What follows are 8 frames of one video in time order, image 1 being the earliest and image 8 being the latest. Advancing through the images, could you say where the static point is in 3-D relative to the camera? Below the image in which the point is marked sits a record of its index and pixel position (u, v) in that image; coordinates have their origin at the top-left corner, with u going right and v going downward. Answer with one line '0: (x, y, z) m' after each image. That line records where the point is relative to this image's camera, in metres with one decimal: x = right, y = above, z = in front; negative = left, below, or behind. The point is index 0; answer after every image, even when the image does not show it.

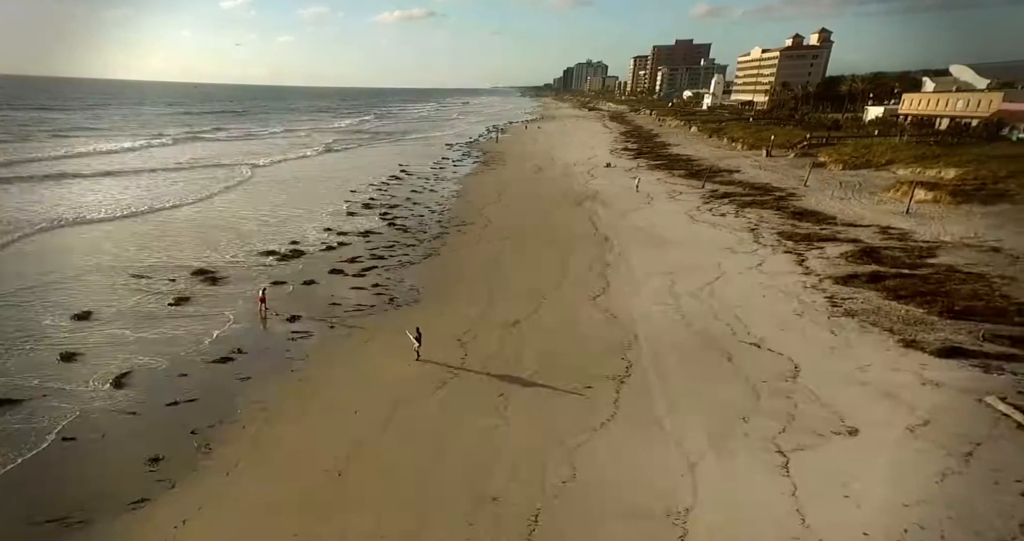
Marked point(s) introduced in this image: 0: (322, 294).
0: (-5.8, -0.8, +19.0) m
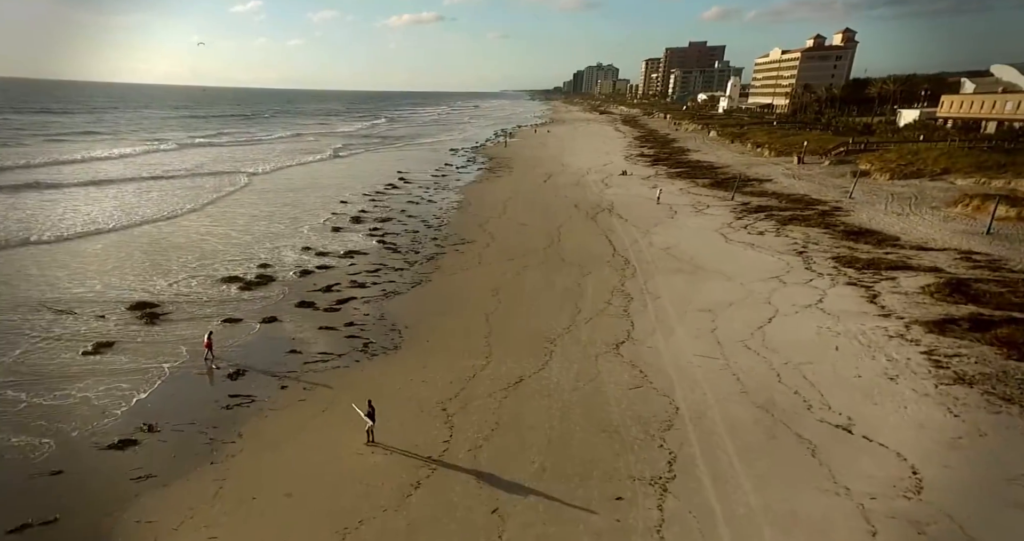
0: (-5.8, -1.7, +15.5) m
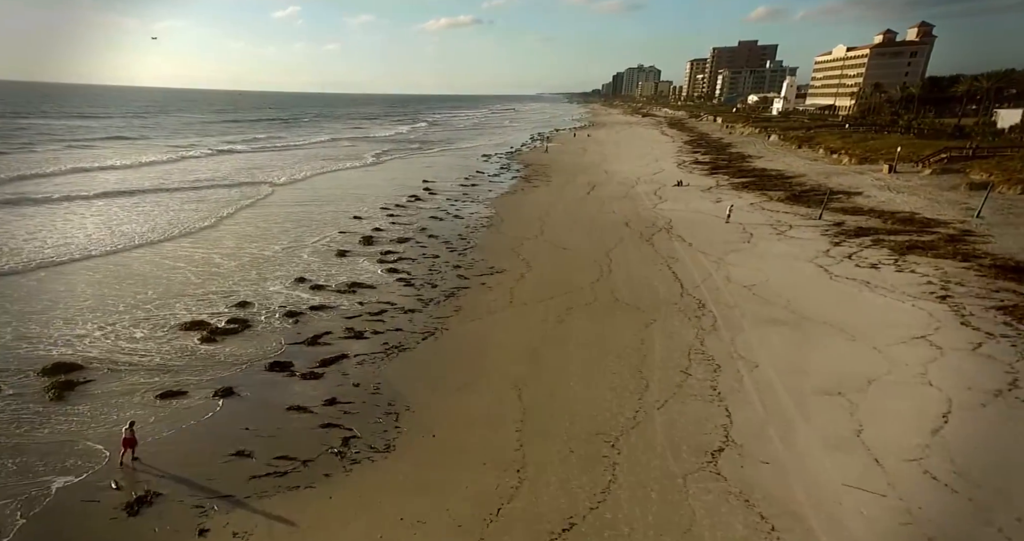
0: (-5.0, -2.8, +11.1) m
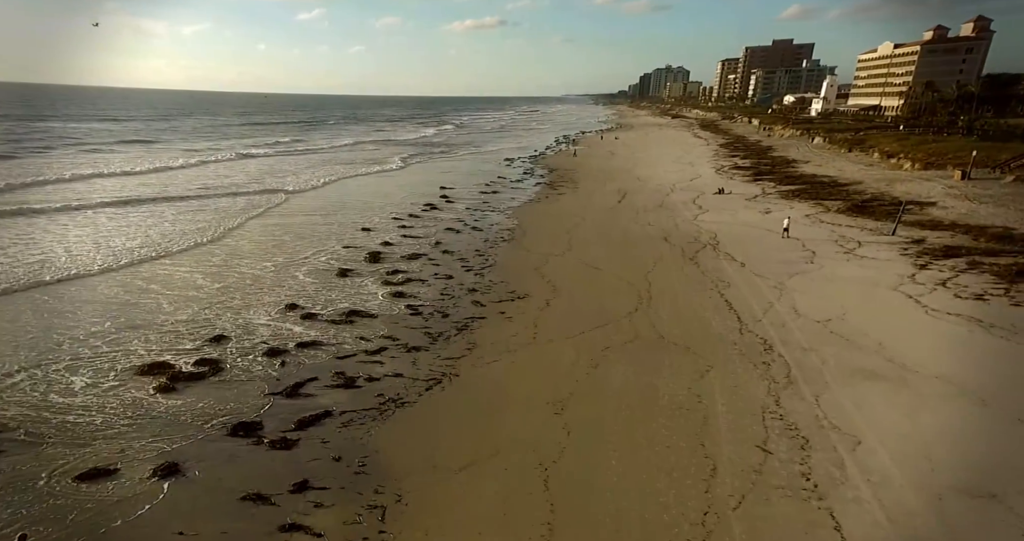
0: (-4.7, -3.4, +8.4) m
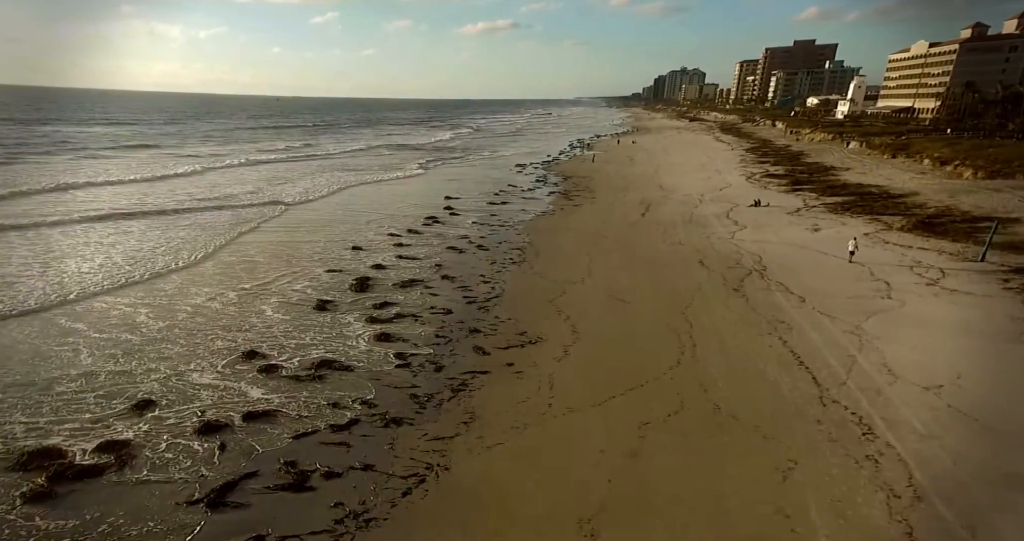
0: (-4.6, -4.3, +5.0) m
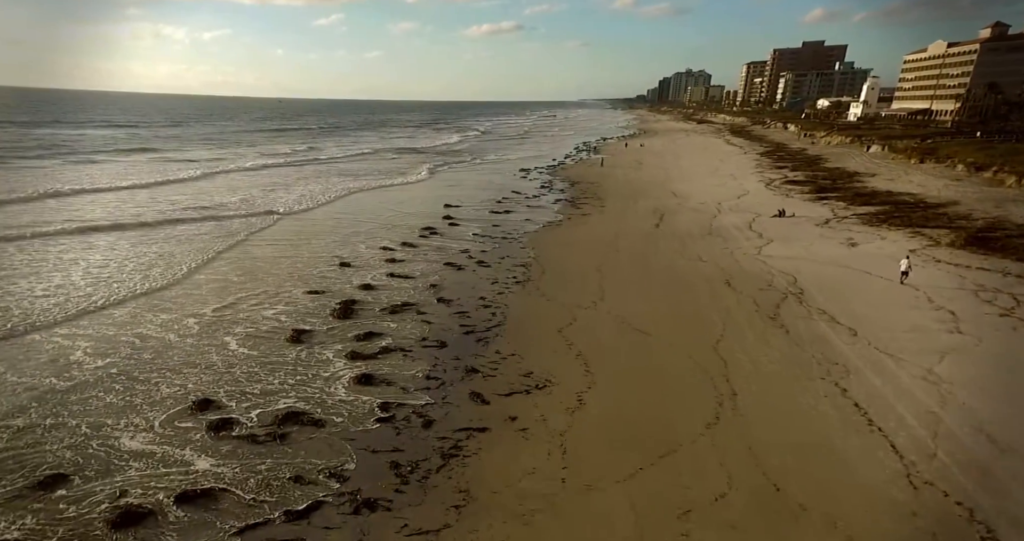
0: (-4.6, -4.9, +2.7) m
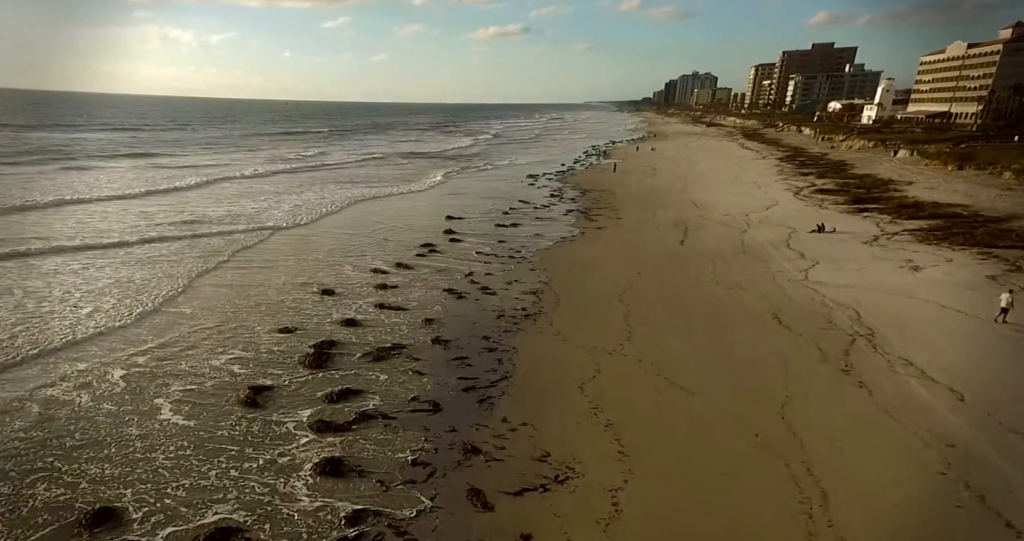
0: (-4.4, -5.7, -0.5) m
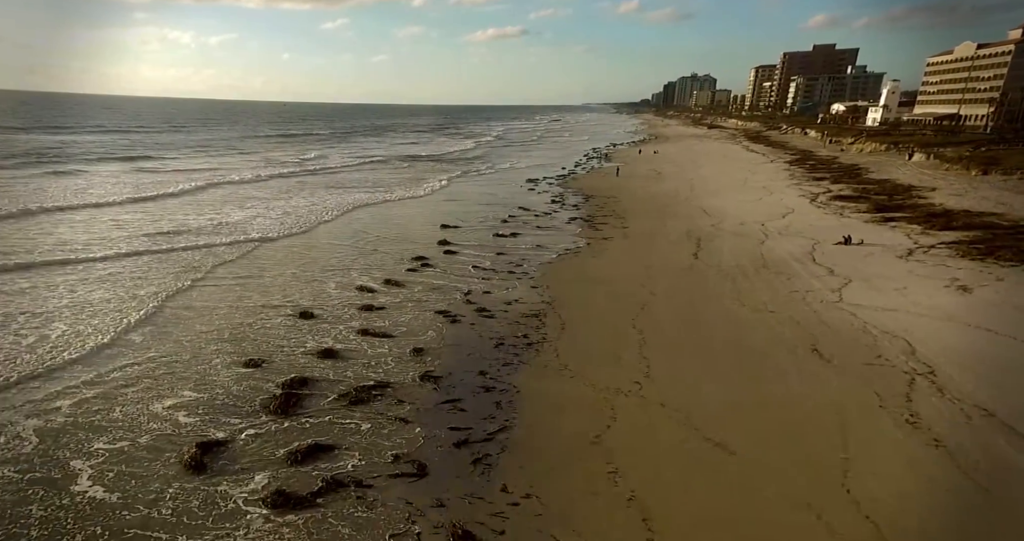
0: (-4.4, -6.3, -2.6) m
